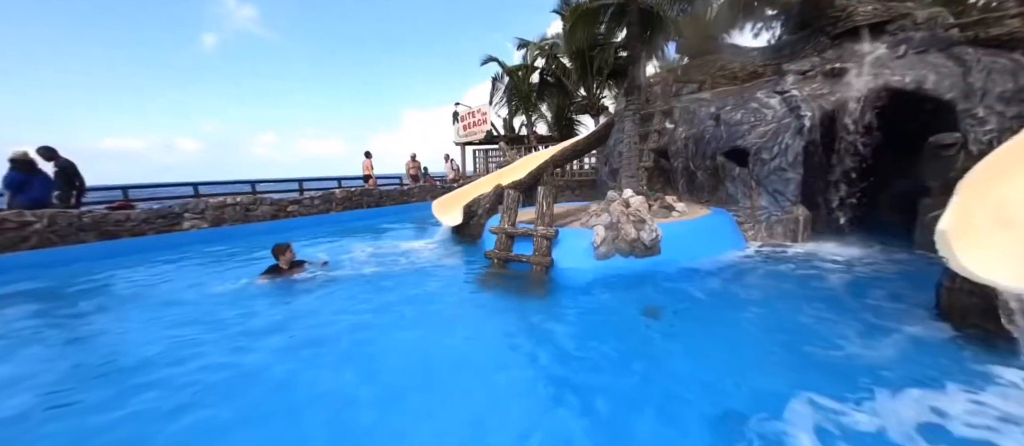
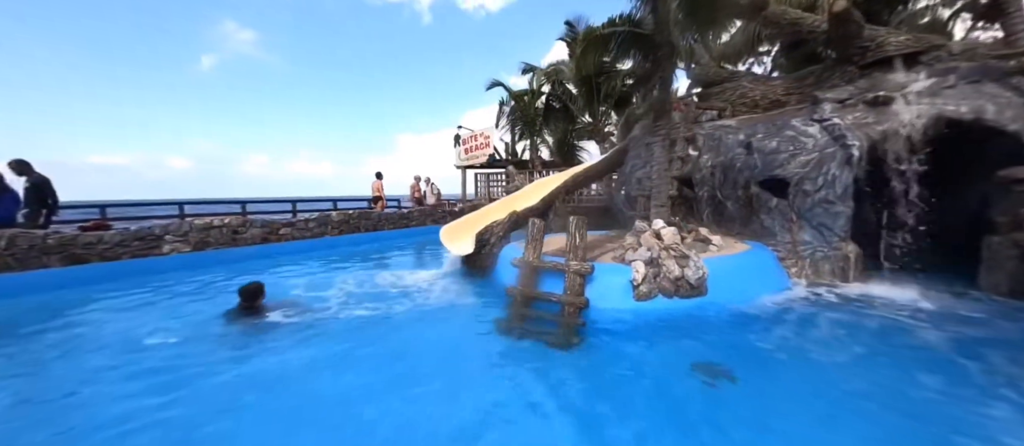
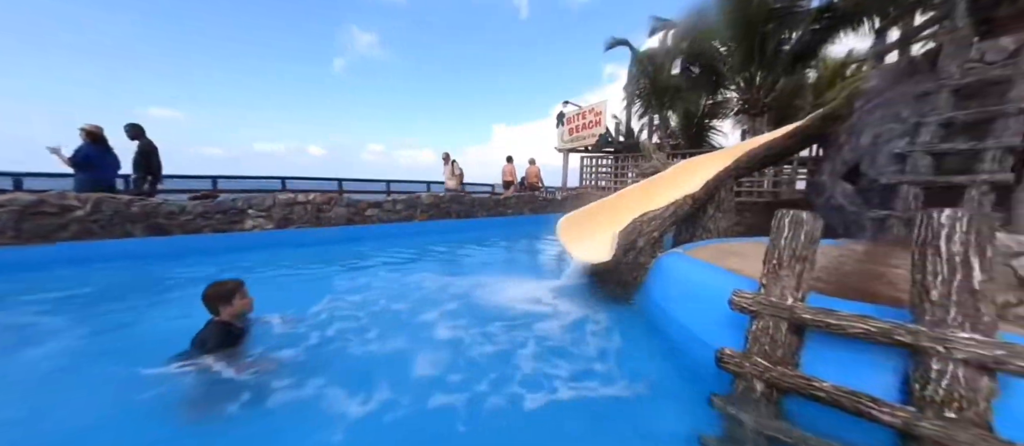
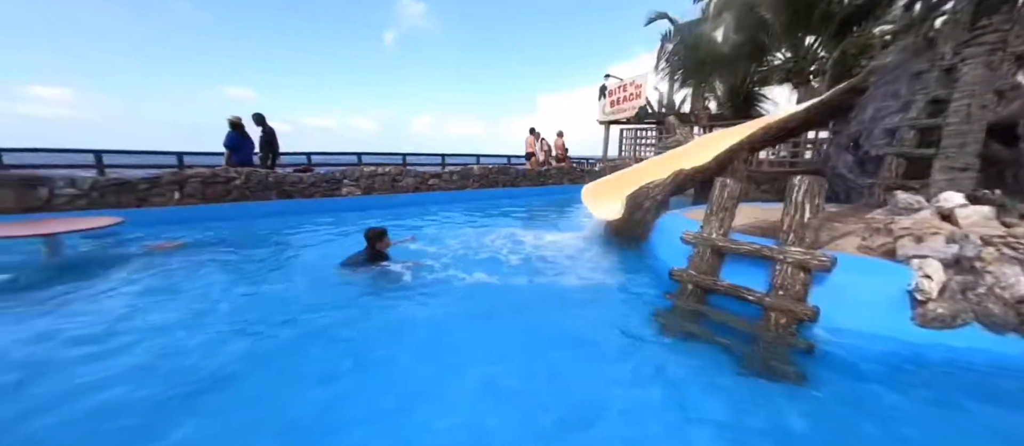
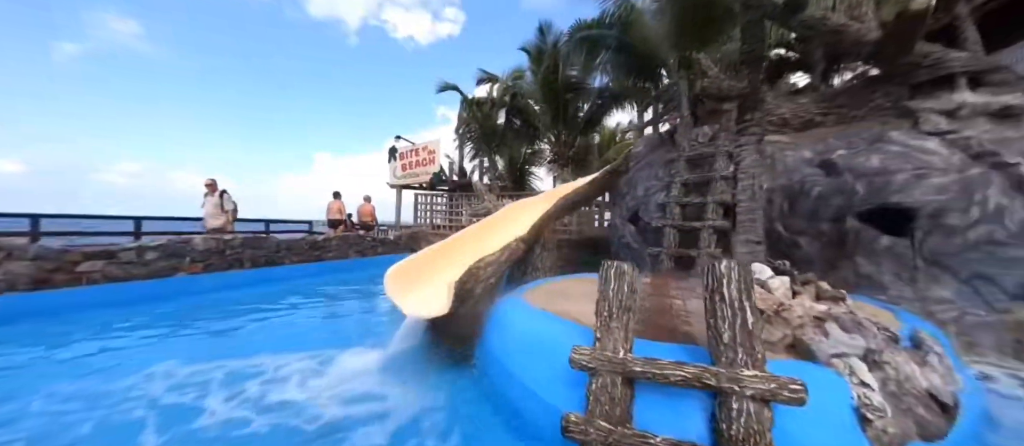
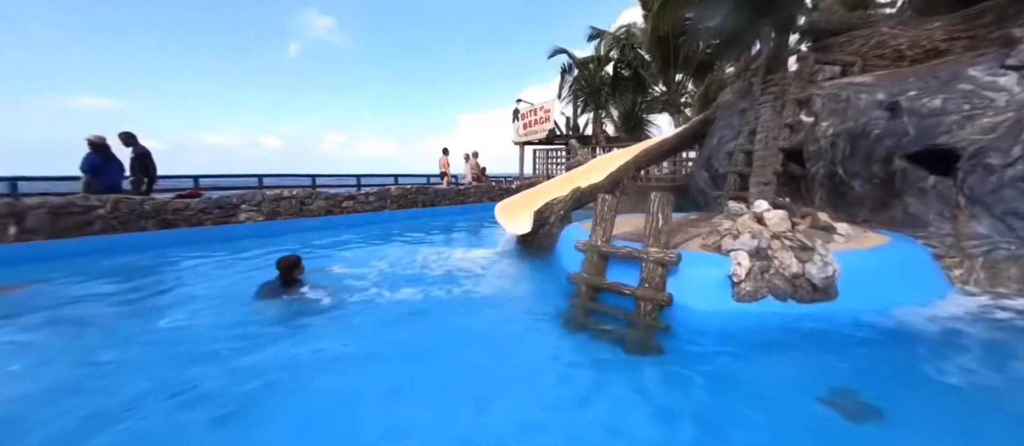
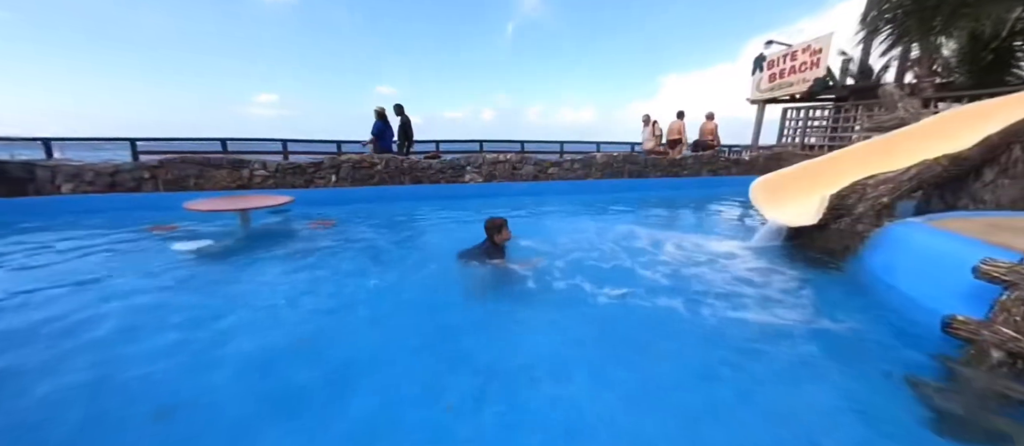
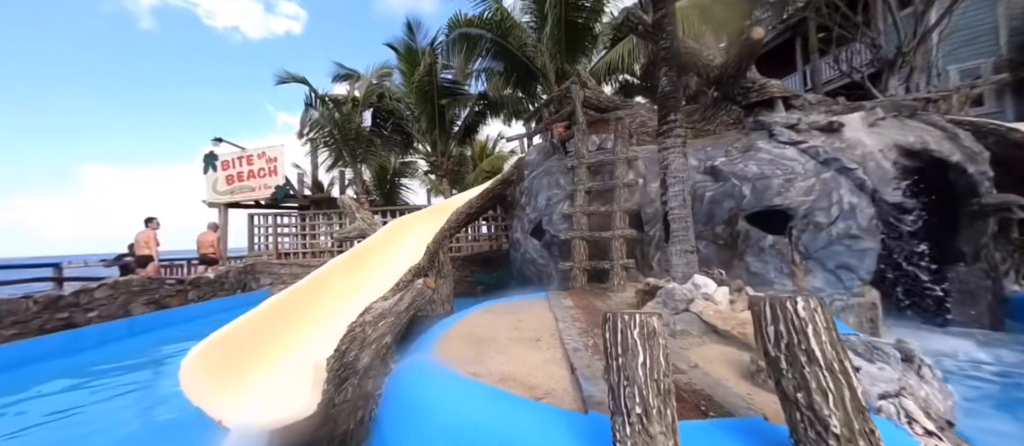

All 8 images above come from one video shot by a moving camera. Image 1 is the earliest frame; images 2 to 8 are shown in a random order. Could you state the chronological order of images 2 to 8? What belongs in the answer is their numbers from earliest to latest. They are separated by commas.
2, 6, 4, 7, 3, 5, 8
